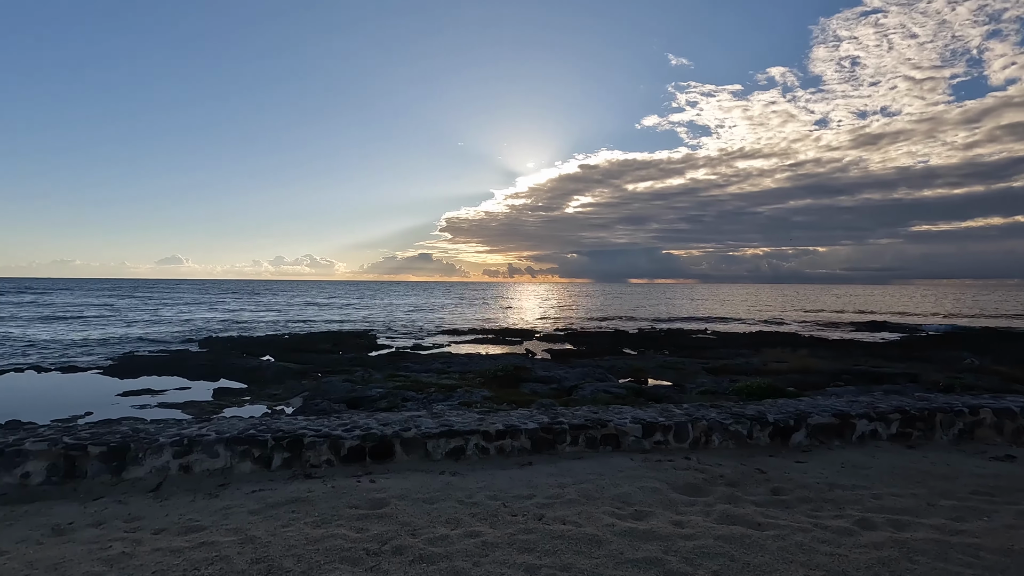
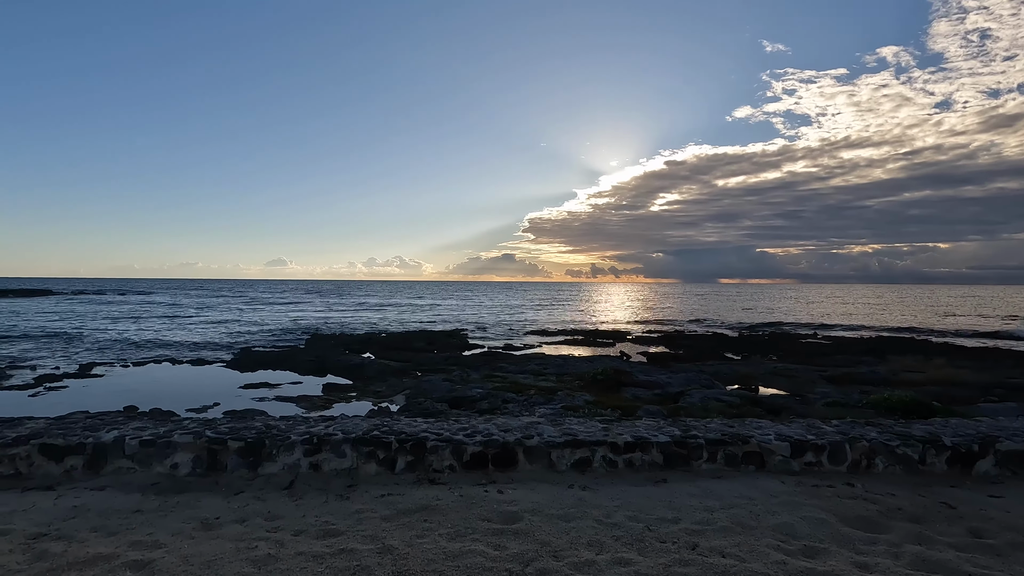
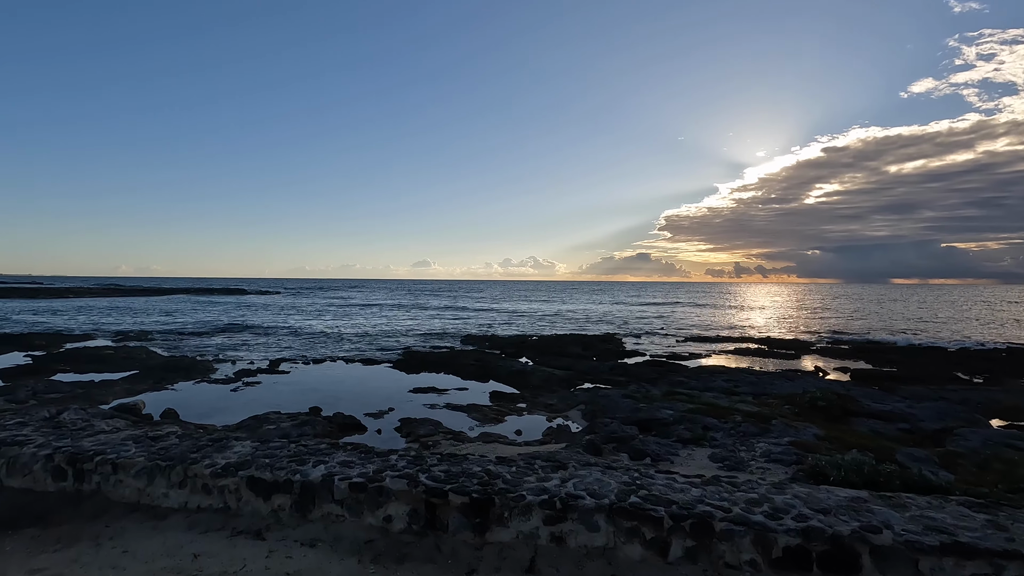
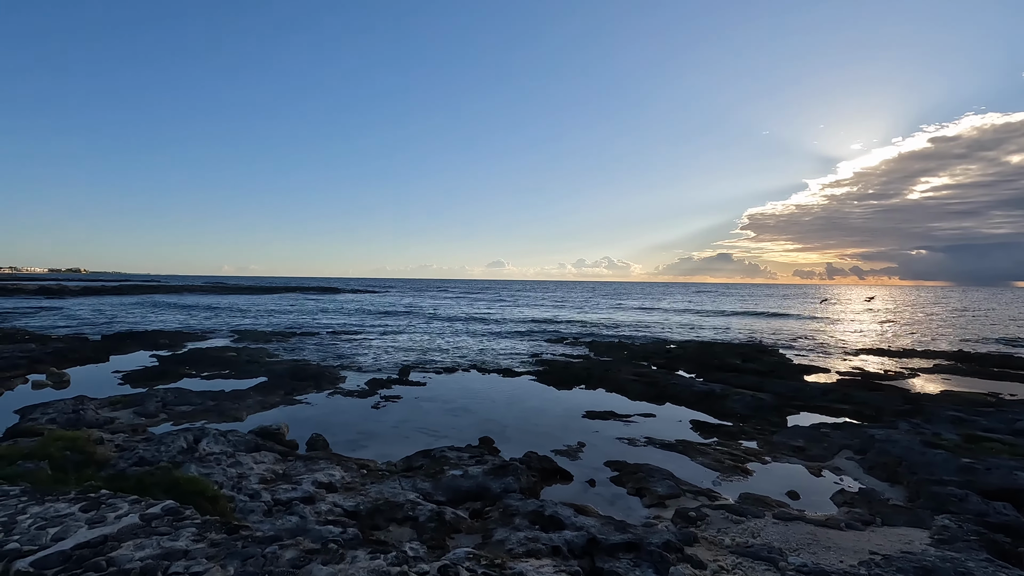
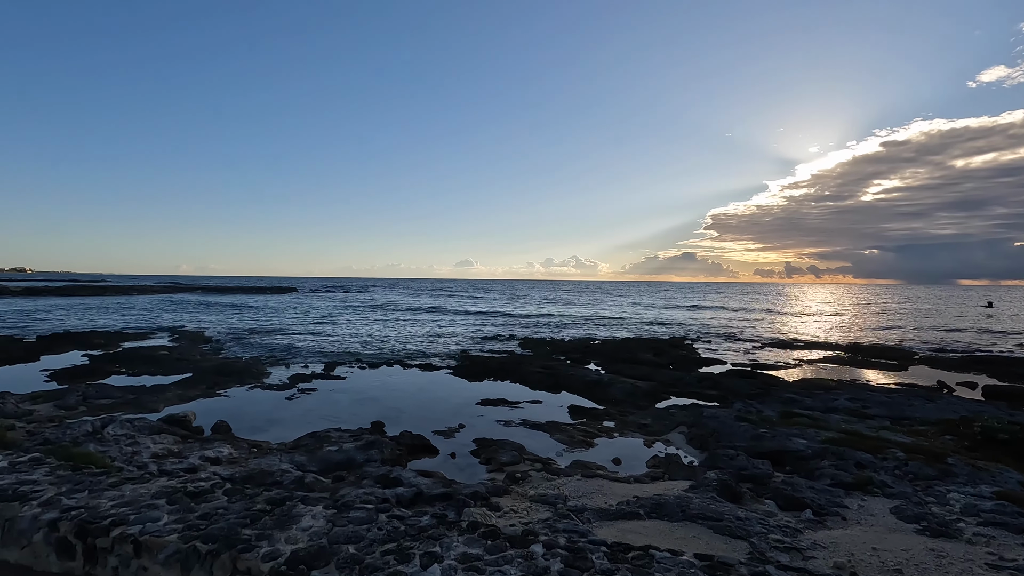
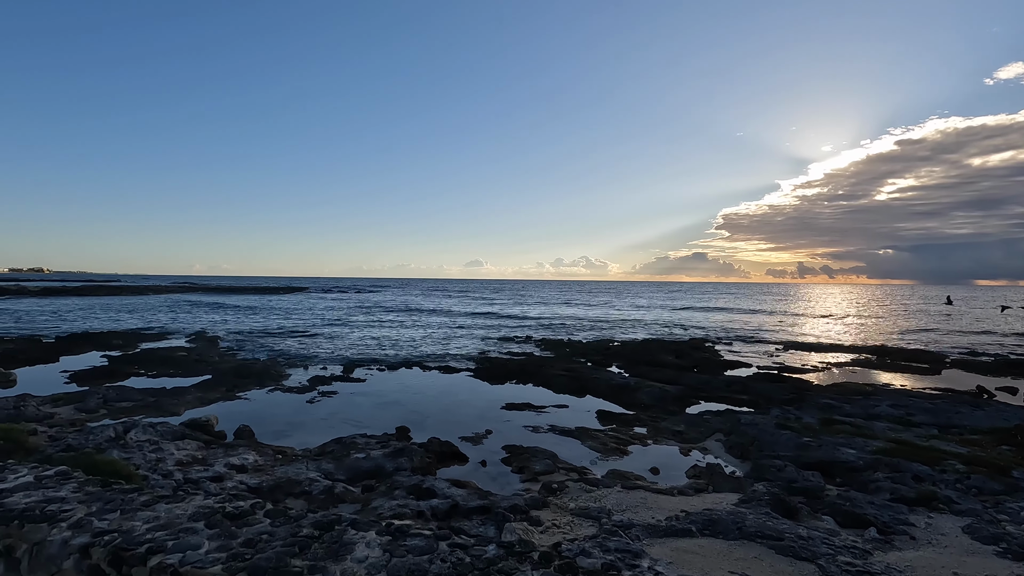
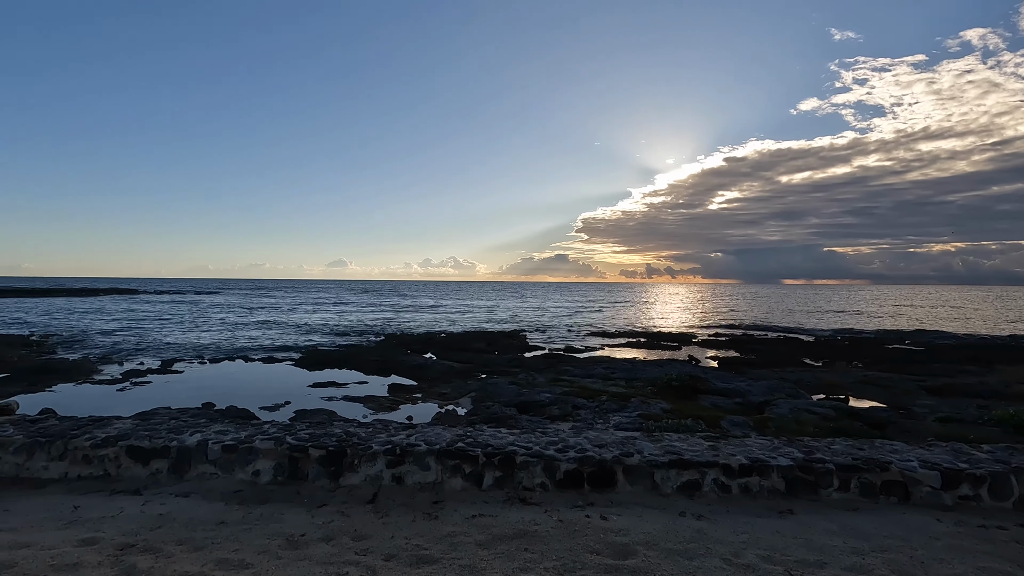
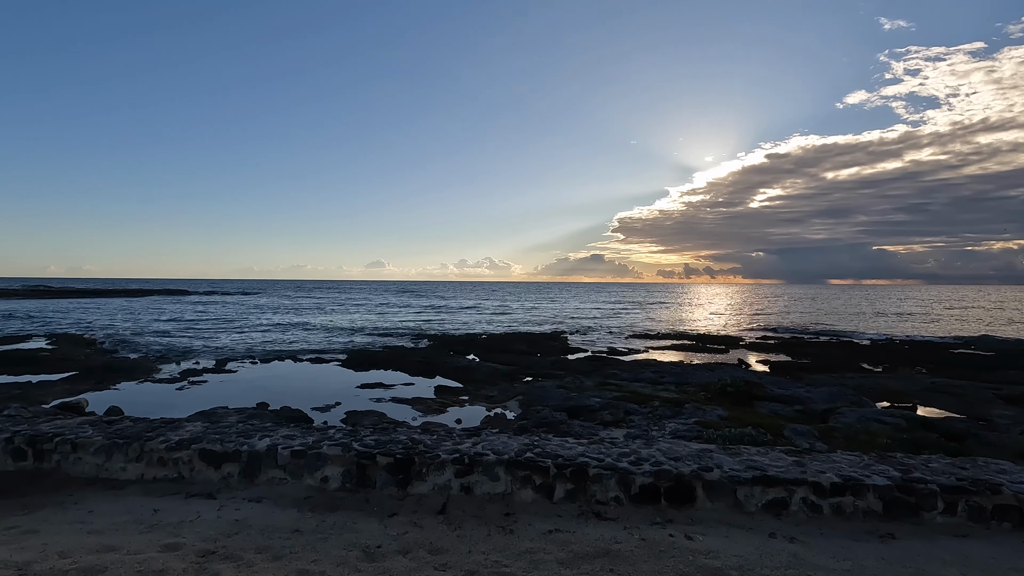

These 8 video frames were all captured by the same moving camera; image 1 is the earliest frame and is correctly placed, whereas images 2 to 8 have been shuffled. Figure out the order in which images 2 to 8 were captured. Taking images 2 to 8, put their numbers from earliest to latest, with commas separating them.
2, 7, 8, 3, 5, 6, 4
